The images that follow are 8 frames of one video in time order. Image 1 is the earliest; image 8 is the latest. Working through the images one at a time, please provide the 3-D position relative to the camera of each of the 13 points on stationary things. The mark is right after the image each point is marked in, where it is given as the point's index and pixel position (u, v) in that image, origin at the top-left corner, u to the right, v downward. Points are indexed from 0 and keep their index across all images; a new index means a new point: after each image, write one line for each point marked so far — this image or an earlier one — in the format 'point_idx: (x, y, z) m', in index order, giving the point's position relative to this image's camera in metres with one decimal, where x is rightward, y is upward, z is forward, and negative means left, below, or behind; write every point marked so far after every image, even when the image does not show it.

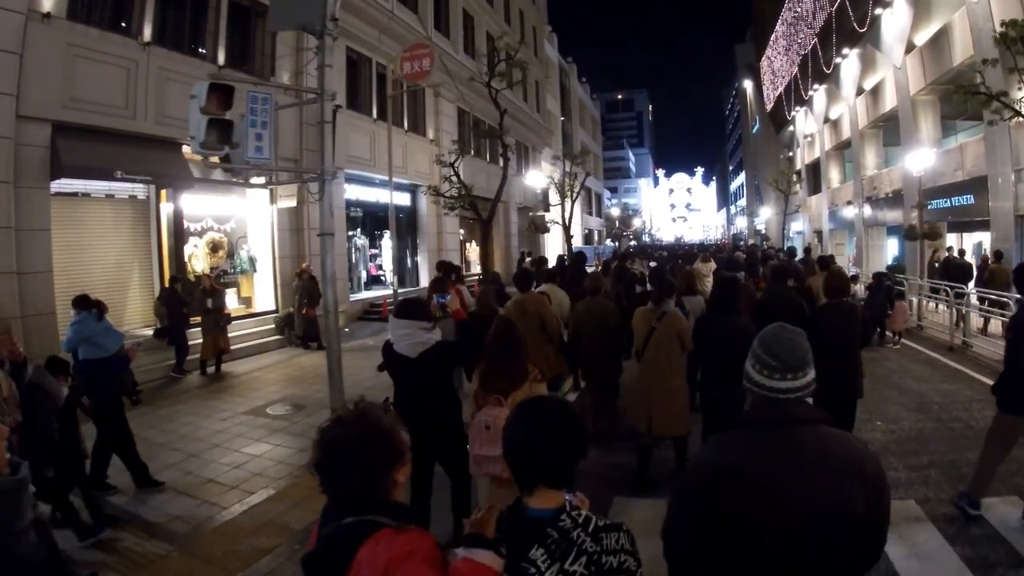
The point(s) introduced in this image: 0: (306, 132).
0: (-4.9, +3.5, +14.4) m
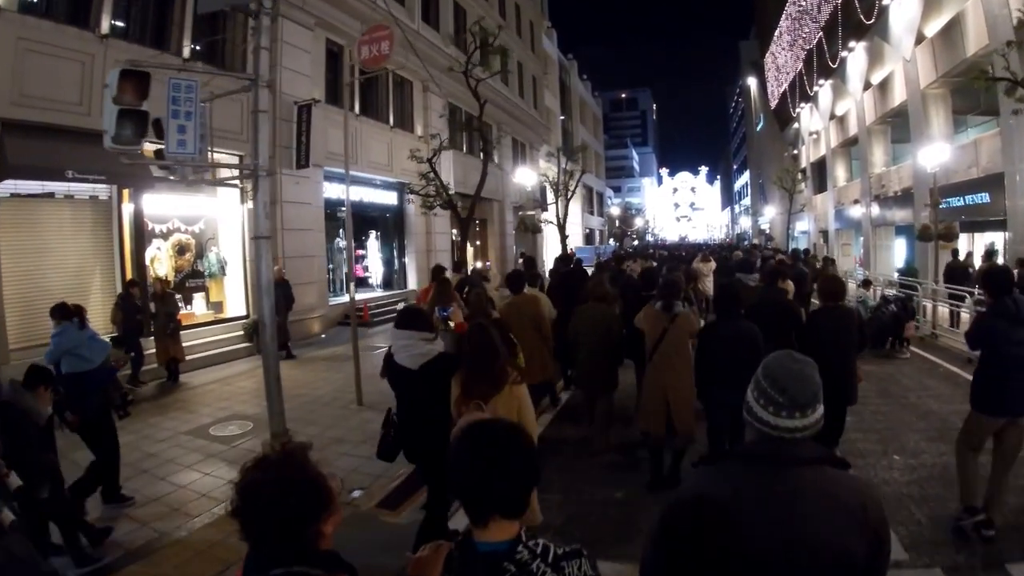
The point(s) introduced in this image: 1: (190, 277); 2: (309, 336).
0: (-5.2, +3.5, +13.6) m
1: (-6.4, +0.2, +12.6) m
2: (-4.8, -1.1, +14.1) m
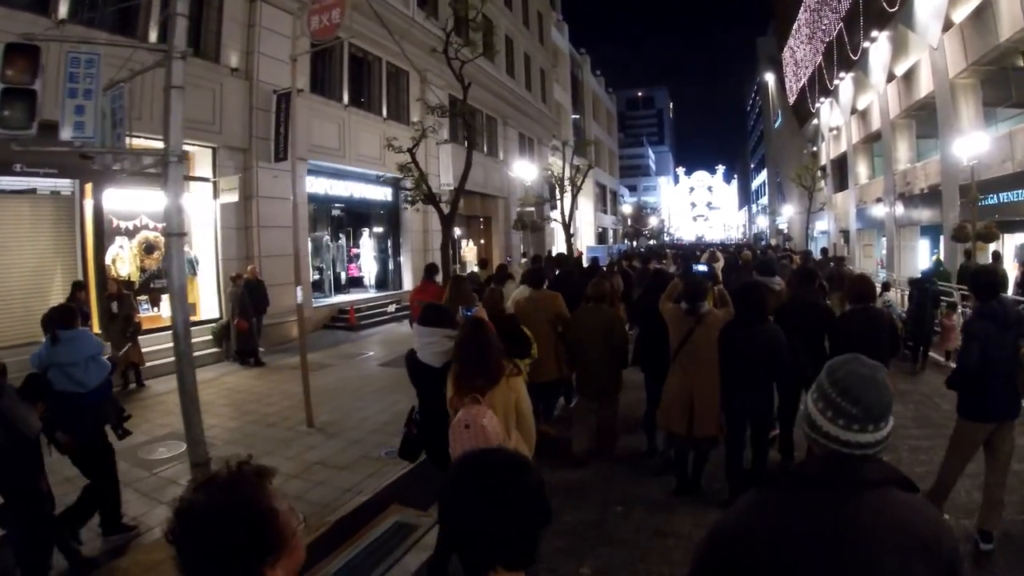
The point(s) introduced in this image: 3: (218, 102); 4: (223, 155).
0: (-5.3, +3.4, +12.8) m
1: (-6.6, +0.2, +11.8) m
2: (-4.9, -1.1, +13.3) m
3: (-5.7, +3.6, +12.1) m
4: (-5.8, +2.6, +12.5) m
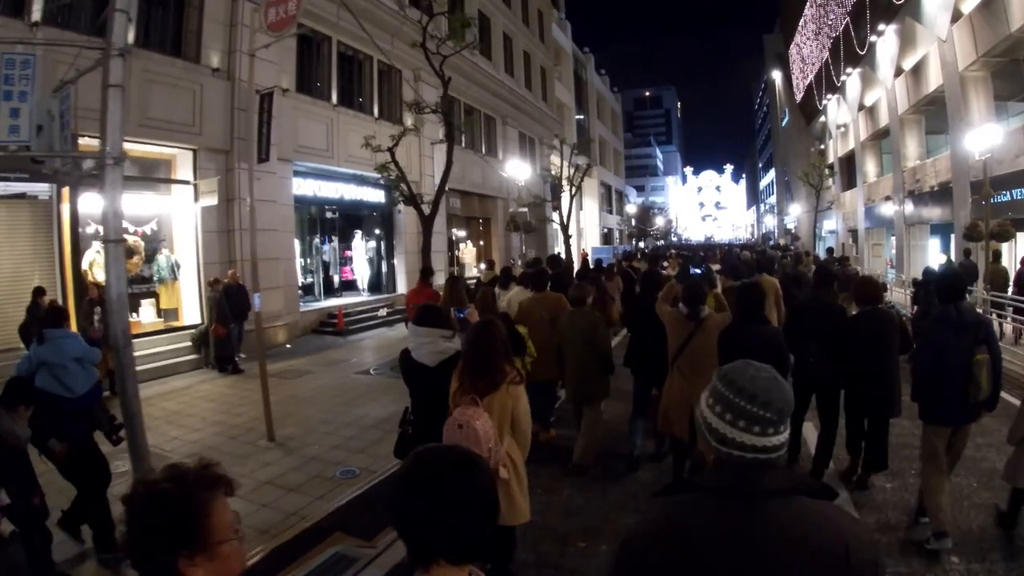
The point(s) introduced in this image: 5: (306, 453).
0: (-5.5, +3.3, +12.5) m
1: (-6.8, +0.1, +11.5) m
2: (-5.1, -1.2, +13.0) m
3: (-5.9, +3.5, +11.8) m
4: (-6.0, +2.5, +12.2) m
5: (-1.8, -1.5, +5.6) m
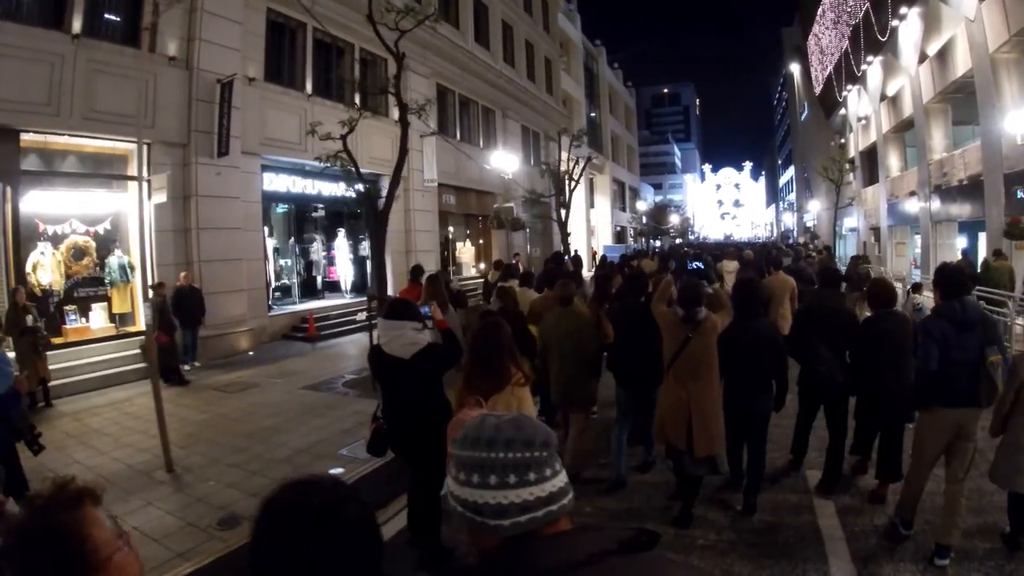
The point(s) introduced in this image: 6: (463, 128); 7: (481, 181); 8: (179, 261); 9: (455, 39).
0: (-5.8, +3.3, +11.7) m
1: (-7.1, 0.0, +10.7) m
2: (-5.4, -1.2, +12.2) m
3: (-6.3, +3.4, +11.0) m
4: (-6.3, +2.5, +11.3) m
5: (-2.4, -1.5, +4.7) m
6: (-1.5, +4.8, +19.2) m
7: (-0.9, +3.4, +20.0) m
8: (-6.5, +0.5, +12.3) m
9: (-1.6, +7.0, +17.9) m
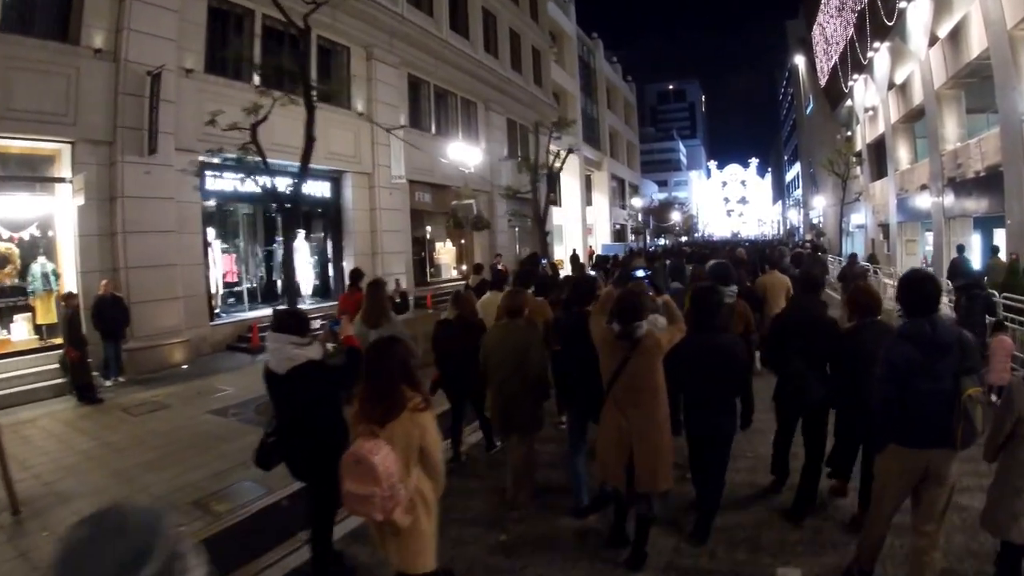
0: (-6.5, +3.1, +10.5) m
1: (-7.8, -0.1, +9.6) m
2: (-6.0, -1.4, +11.0) m
3: (-6.9, +3.3, +9.8) m
4: (-7.0, +2.3, +10.2) m
5: (-3.1, -1.7, +3.5) m
6: (-2.1, +4.7, +18.0) m
7: (-1.5, +3.3, +18.8) m
8: (-7.1, +0.4, +11.1) m
9: (-2.2, +6.9, +16.7) m
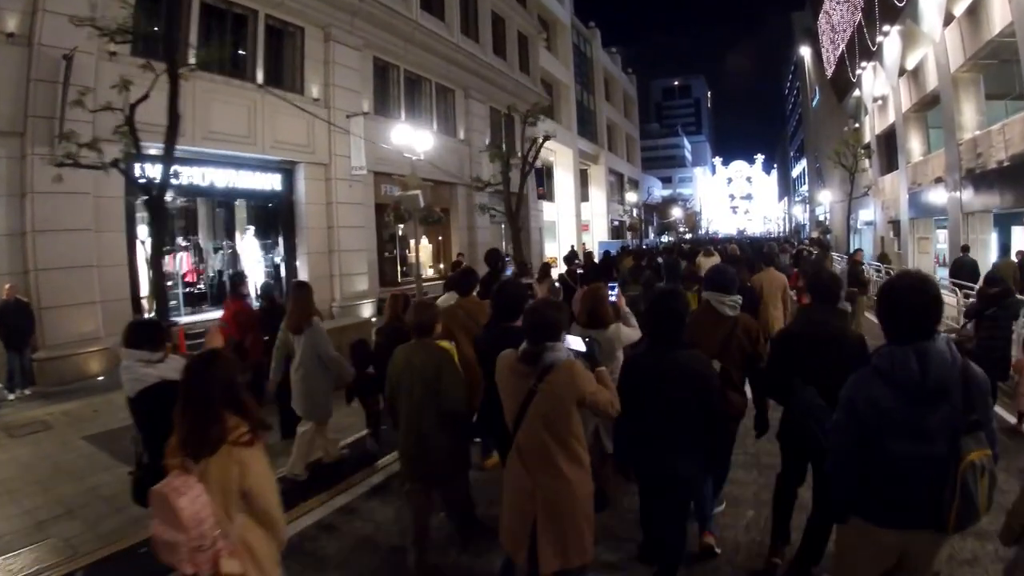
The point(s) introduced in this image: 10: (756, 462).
0: (-7.1, +3.1, +9.2) m
1: (-8.4, -0.2, +8.3) m
2: (-6.6, -1.4, +9.7) m
3: (-7.6, +3.2, +8.5) m
4: (-7.6, +2.3, +8.9) m
5: (-3.8, -1.8, +2.2) m
6: (-2.6, +4.7, +16.7) m
7: (-2.0, +3.2, +17.5) m
8: (-7.7, +0.3, +9.8) m
9: (-2.8, +6.9, +15.3) m
10: (+2.2, -1.6, +5.6) m
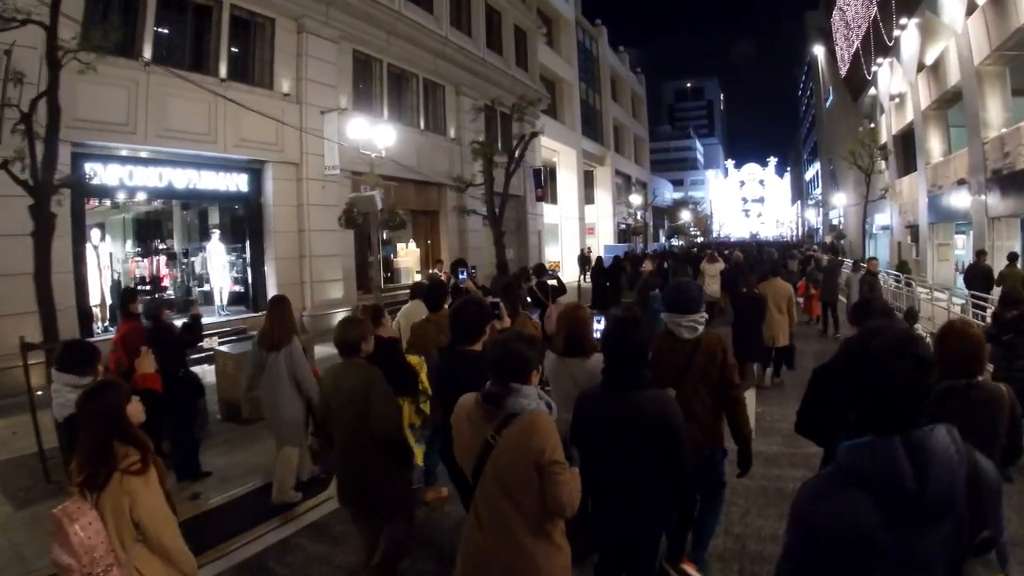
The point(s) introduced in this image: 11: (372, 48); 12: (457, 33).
0: (-7.5, +2.9, +8.4) m
1: (-8.8, -0.3, +7.5) m
2: (-7.0, -1.6, +8.9) m
3: (-8.0, +3.1, +7.7) m
4: (-8.0, +2.1, +8.1) m
5: (-4.3, -1.9, +1.3) m
6: (-2.9, +4.5, +15.8) m
7: (-2.3, +3.0, +16.5) m
8: (-8.1, +0.2, +9.0) m
9: (-3.0, +6.7, +14.4) m
10: (+1.7, -1.8, +4.6) m
11: (-3.2, +5.6, +14.6) m
12: (-1.6, +7.3, +18.0) m
